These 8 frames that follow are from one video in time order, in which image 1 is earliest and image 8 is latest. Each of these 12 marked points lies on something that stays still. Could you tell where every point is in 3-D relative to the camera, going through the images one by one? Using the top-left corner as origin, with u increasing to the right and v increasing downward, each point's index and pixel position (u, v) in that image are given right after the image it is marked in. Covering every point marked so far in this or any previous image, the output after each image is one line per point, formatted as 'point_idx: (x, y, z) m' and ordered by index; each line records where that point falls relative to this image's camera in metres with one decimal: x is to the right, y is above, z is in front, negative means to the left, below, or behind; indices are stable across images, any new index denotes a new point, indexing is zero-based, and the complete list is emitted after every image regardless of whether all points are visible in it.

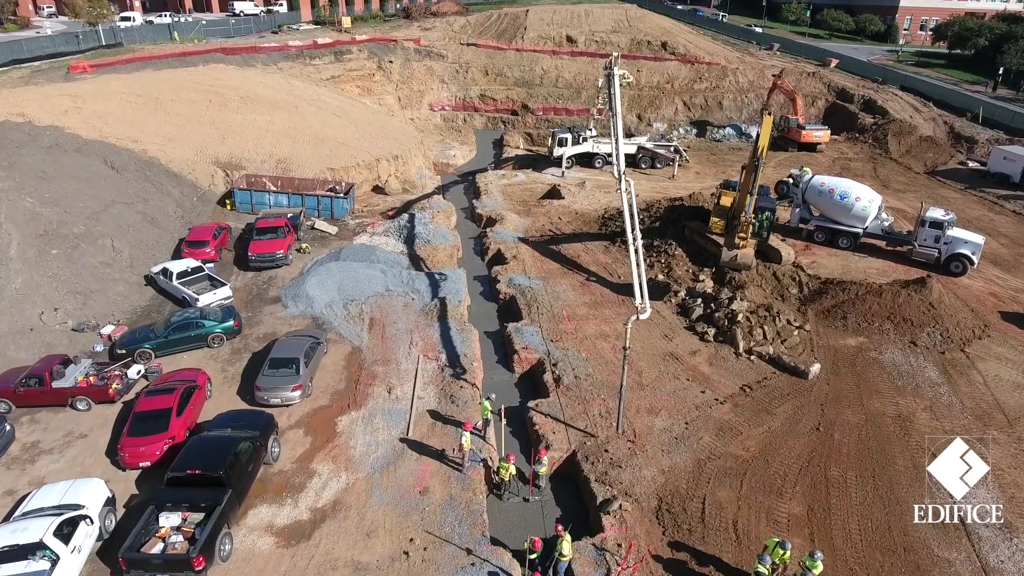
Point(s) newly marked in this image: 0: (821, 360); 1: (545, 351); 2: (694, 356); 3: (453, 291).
0: (+7.6, -1.8, +16.3) m
1: (+0.8, -1.5, +16.3) m
2: (+4.4, -1.7, +16.3) m
3: (-1.7, -0.1, +19.2) m
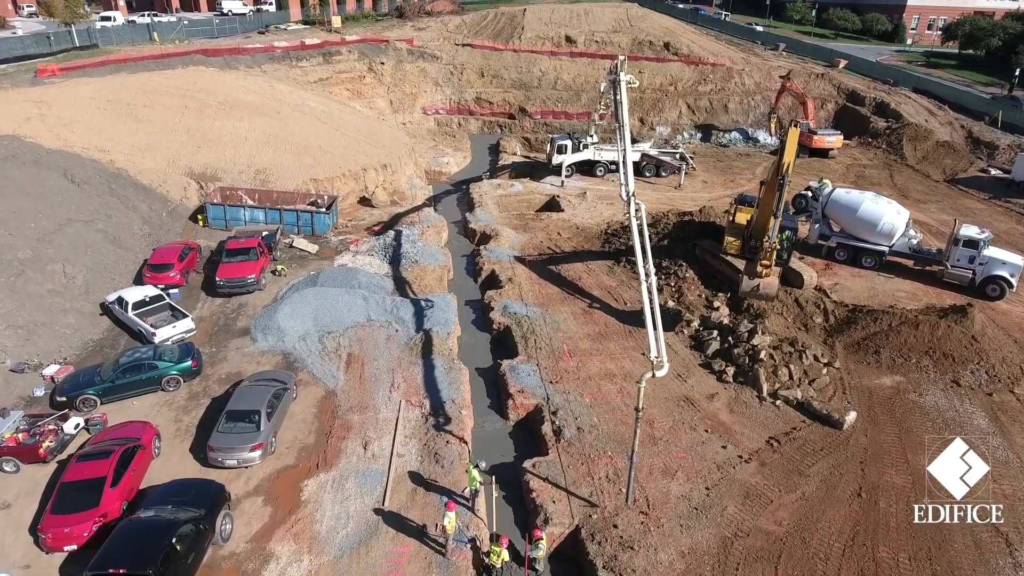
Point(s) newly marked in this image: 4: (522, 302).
0: (+7.5, -2.6, +14.4) m
1: (+0.7, -2.3, +14.4) m
2: (+4.3, -2.4, +14.4) m
3: (-1.8, -0.9, +17.3) m
4: (+0.3, -0.4, +18.5) m
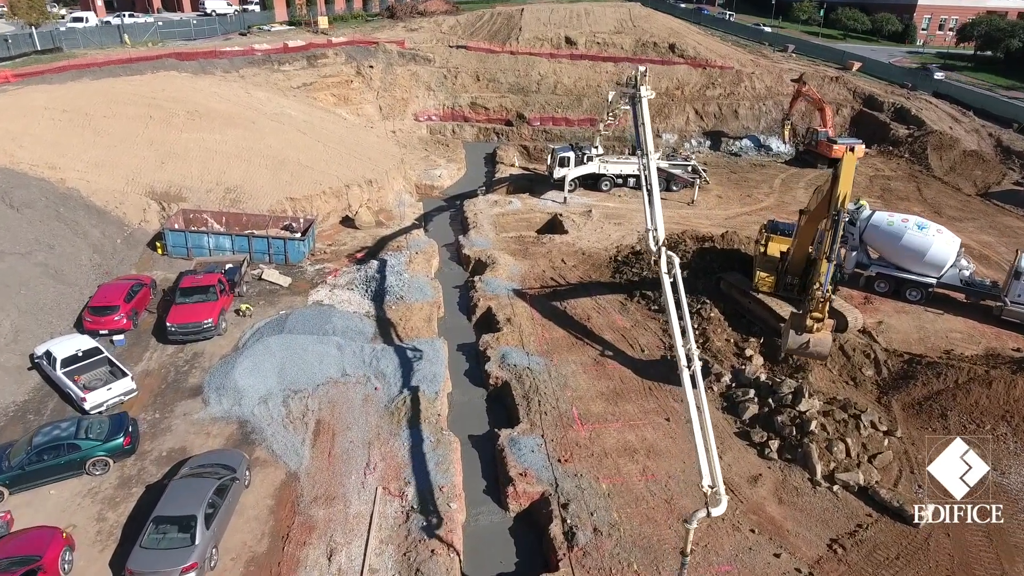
0: (+7.5, -3.6, +11.9) m
1: (+0.7, -3.4, +11.9) m
2: (+4.3, -3.5, +11.8) m
3: (-1.8, -2.0, +14.7) m
4: (+0.3, -1.5, +16.0) m
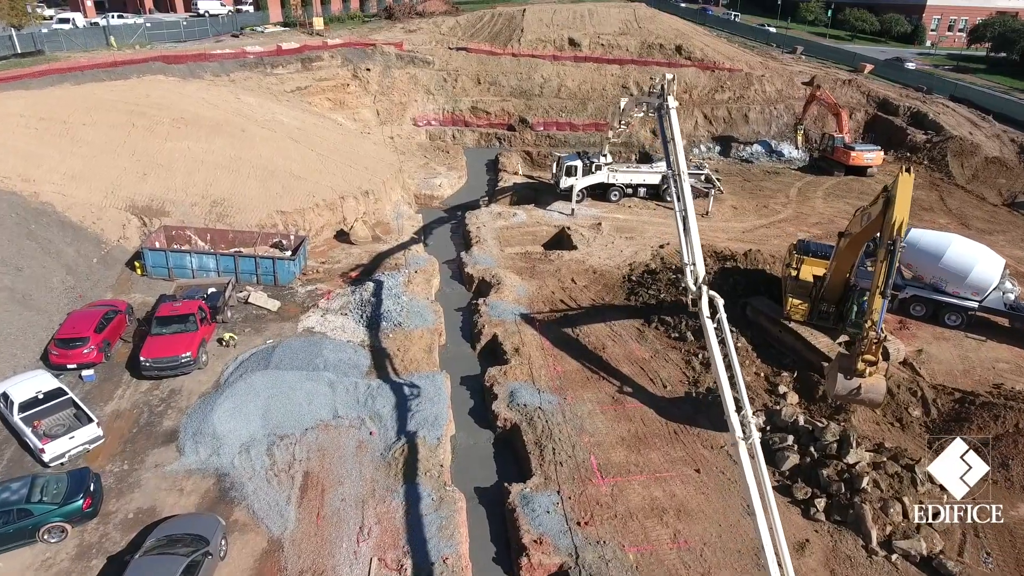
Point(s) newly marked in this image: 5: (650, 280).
0: (+7.7, -4.3, +10.5) m
1: (+0.9, -4.1, +10.4) m
2: (+4.5, -4.2, +10.4) m
3: (-1.6, -2.7, +13.2) m
4: (+0.5, -2.1, +14.5) m
5: (+4.0, +0.2, +19.4) m
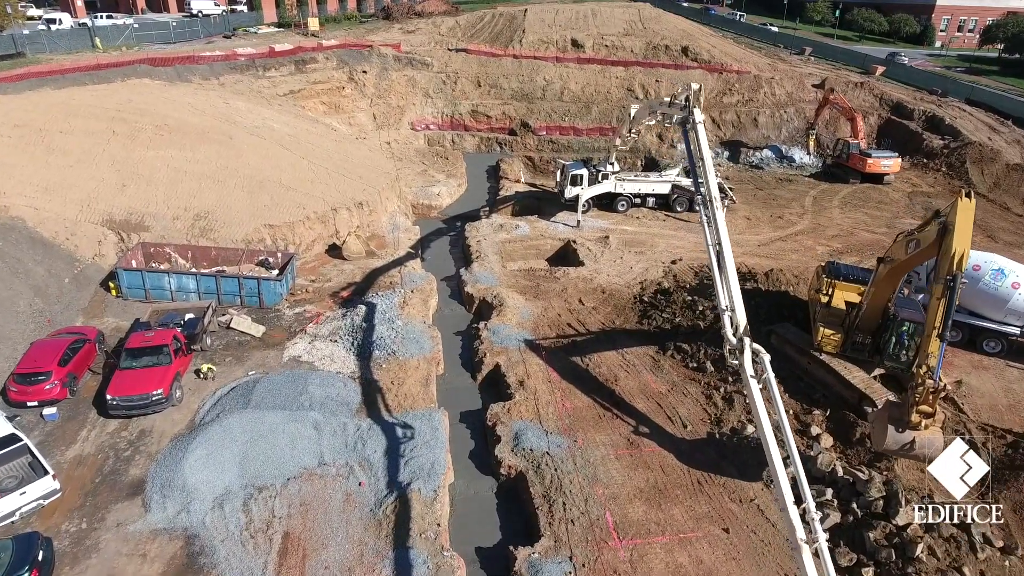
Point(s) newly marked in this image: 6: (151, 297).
0: (+7.8, -4.9, +9.1) m
1: (+1.0, -4.7, +9.1) m
2: (+4.6, -4.8, +9.0) m
3: (-1.5, -3.3, +11.9) m
4: (+0.5, -2.7, +13.2) m
5: (+4.1, -0.4, +18.1) m
6: (-9.6, -0.2, +17.9) m
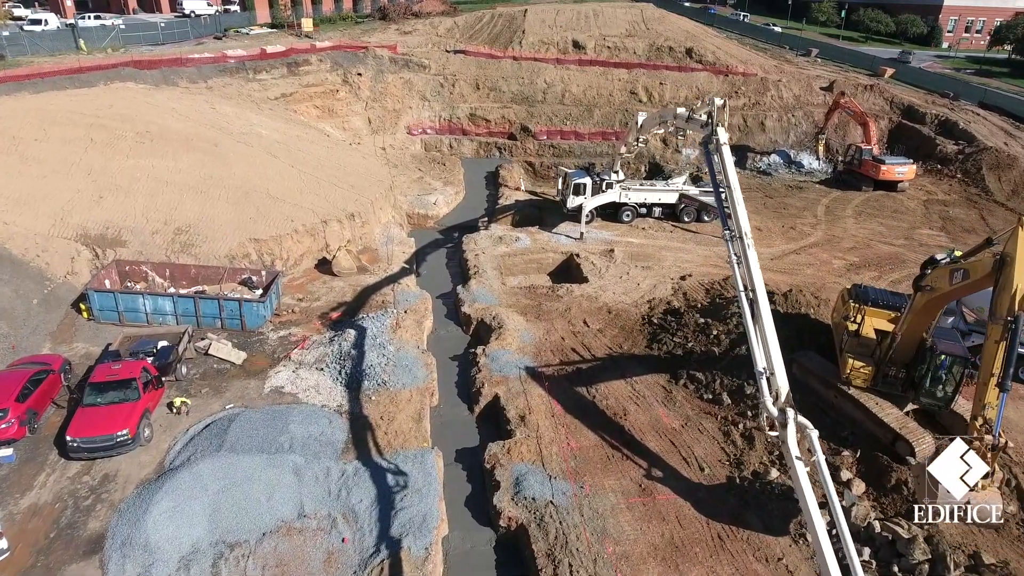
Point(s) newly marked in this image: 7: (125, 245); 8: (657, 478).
0: (+7.8, -5.4, +8.0) m
1: (+1.0, -5.2, +7.9) m
2: (+4.6, -5.3, +7.9) m
3: (-1.5, -3.8, +10.7) m
4: (+0.6, -3.3, +12.0) m
5: (+4.1, -0.9, +16.9) m
6: (-9.6, -0.8, +16.7) m
7: (-11.0, +1.2, +19.0) m
8: (+2.6, -3.4, +12.0) m
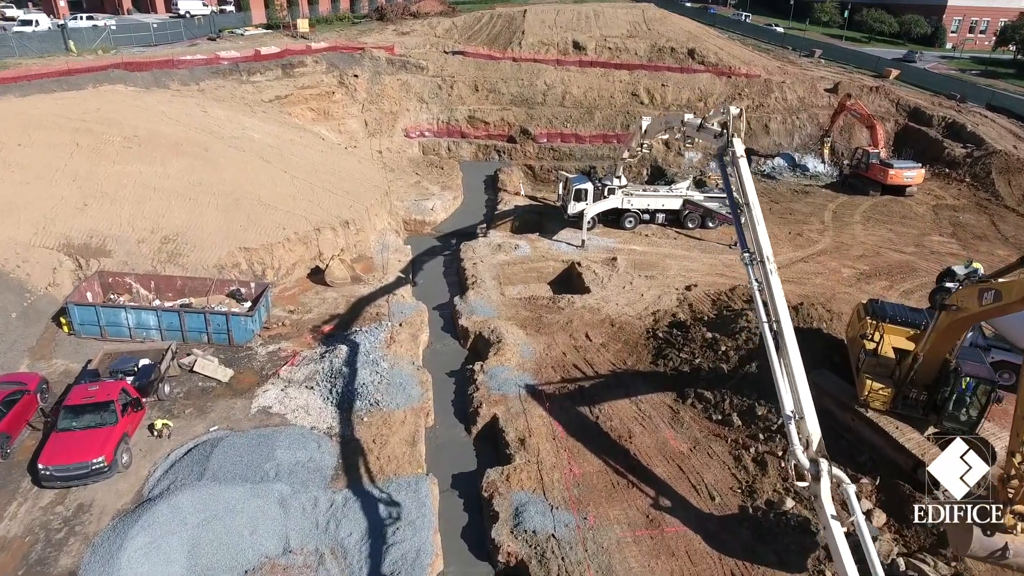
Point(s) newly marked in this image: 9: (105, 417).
0: (+7.8, -5.7, +7.3) m
1: (+1.0, -5.5, +7.2) m
2: (+4.6, -5.6, +7.2) m
3: (-1.5, -4.1, +10.0) m
4: (+0.5, -3.6, +11.3) m
5: (+4.1, -1.2, +16.2) m
6: (-9.7, -1.1, +16.0) m
7: (-11.0, +0.9, +18.3) m
8: (+2.6, -3.7, +11.3) m
9: (-7.3, -2.3, +12.0) m
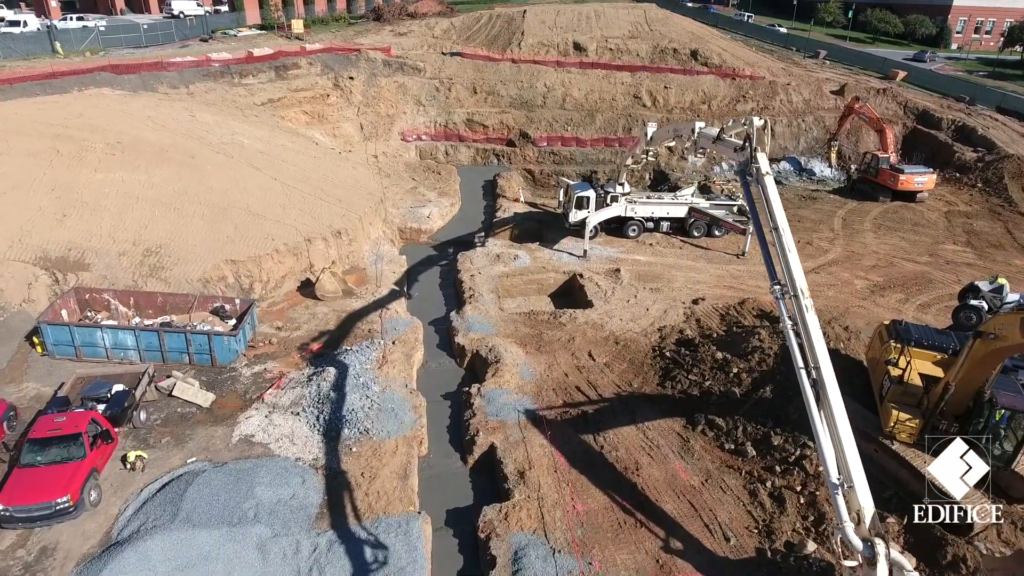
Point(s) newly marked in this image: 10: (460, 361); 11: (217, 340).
0: (+7.8, -6.1, +6.4) m
1: (+1.0, -5.9, +6.4) m
2: (+4.6, -6.0, +6.3) m
3: (-1.6, -4.5, +9.2) m
4: (+0.5, -4.0, +10.4) m
5: (+4.1, -1.6, +15.4) m
6: (-9.7, -1.5, +15.1) m
7: (-11.0, +0.5, +17.4) m
8: (+2.6, -4.1, +10.4) m
9: (-7.3, -2.7, +11.1) m
10: (-1.2, -1.8, +16.2) m
11: (-6.5, -1.2, +14.8) m
